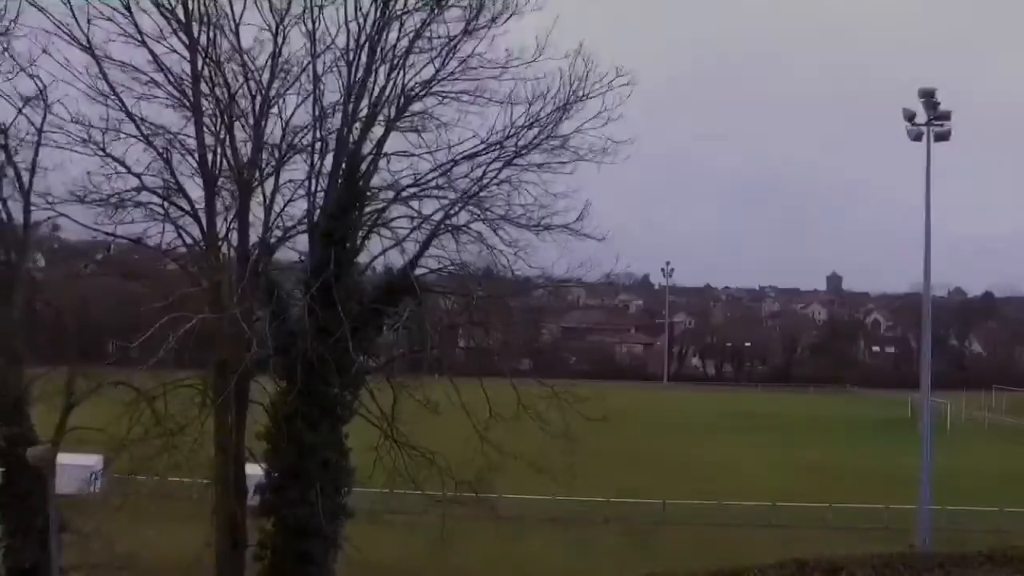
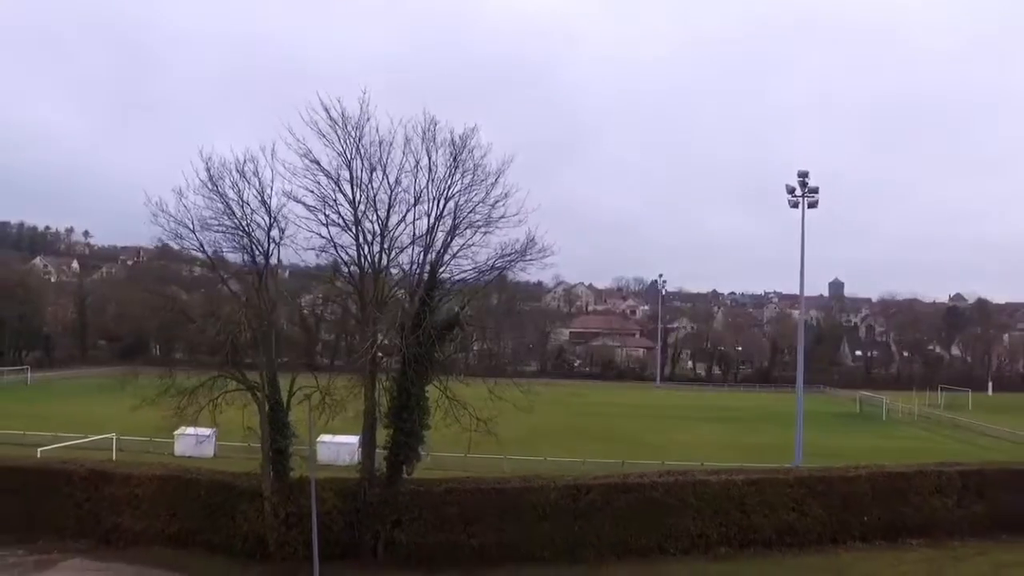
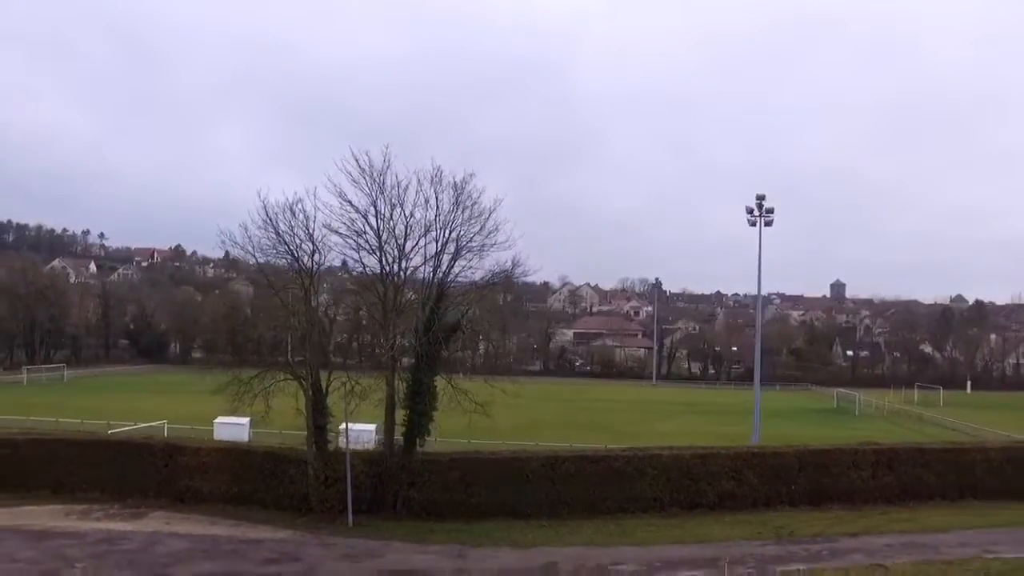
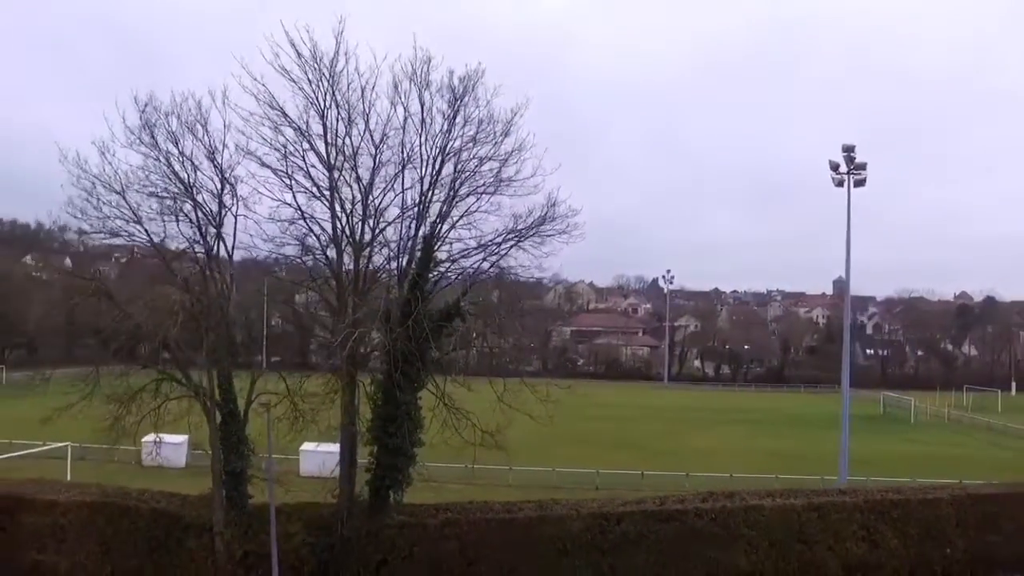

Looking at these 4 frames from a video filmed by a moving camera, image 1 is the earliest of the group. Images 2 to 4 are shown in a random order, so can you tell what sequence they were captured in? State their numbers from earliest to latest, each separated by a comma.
4, 2, 3
